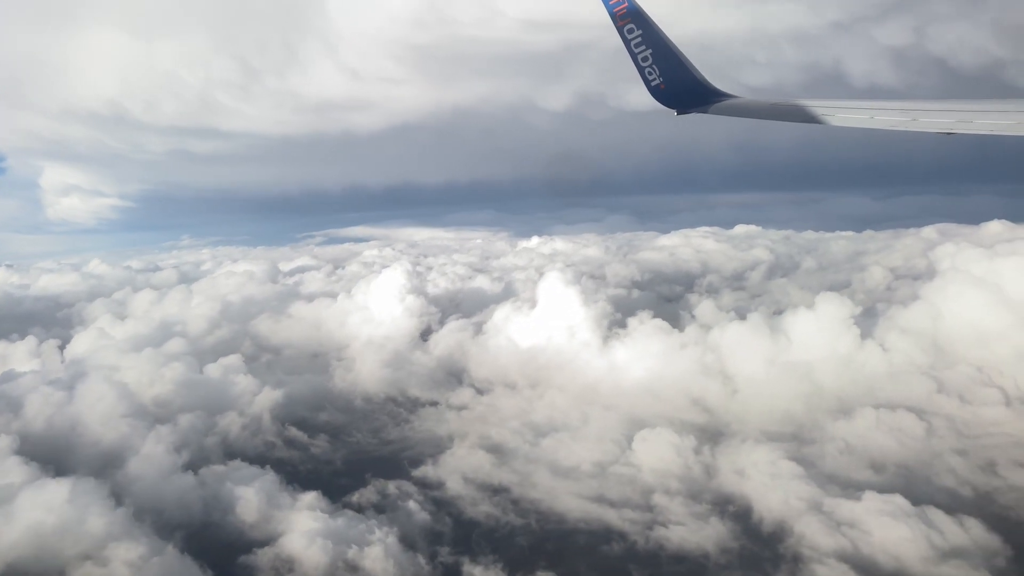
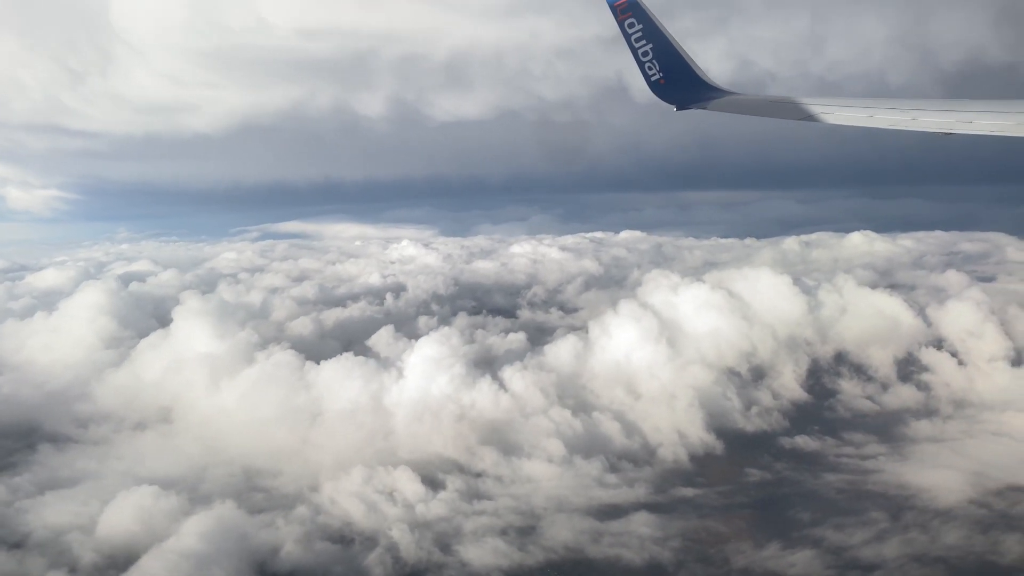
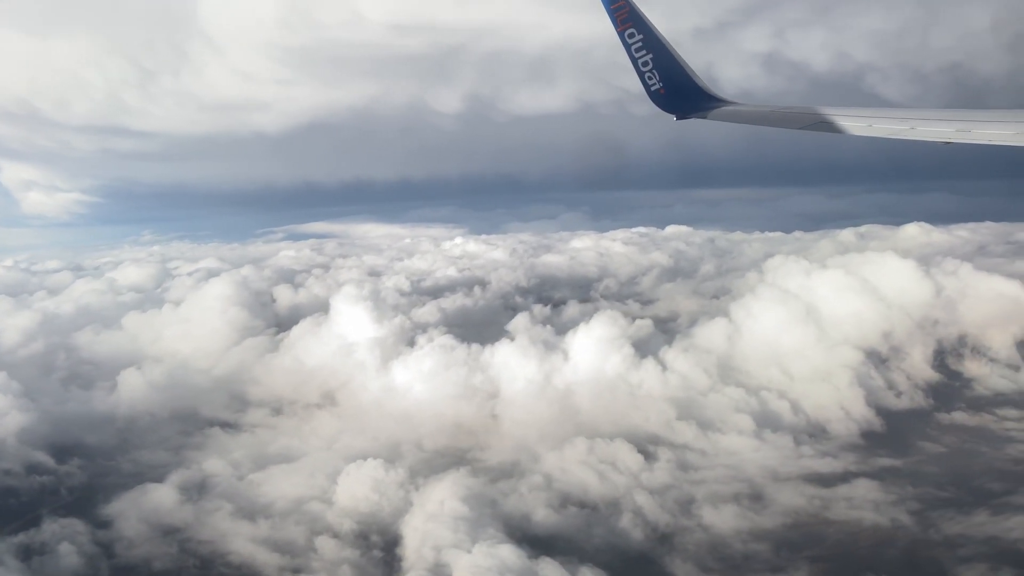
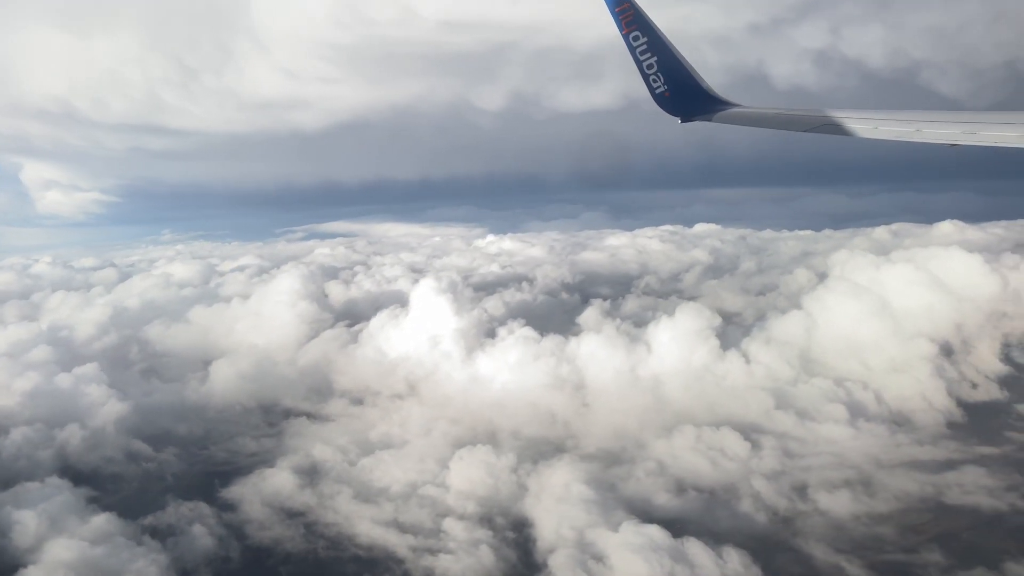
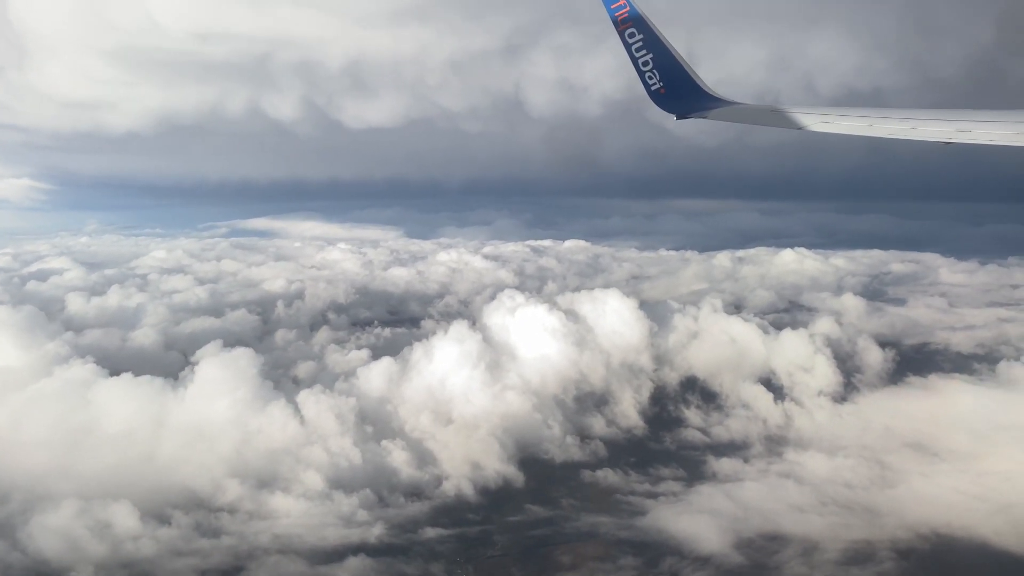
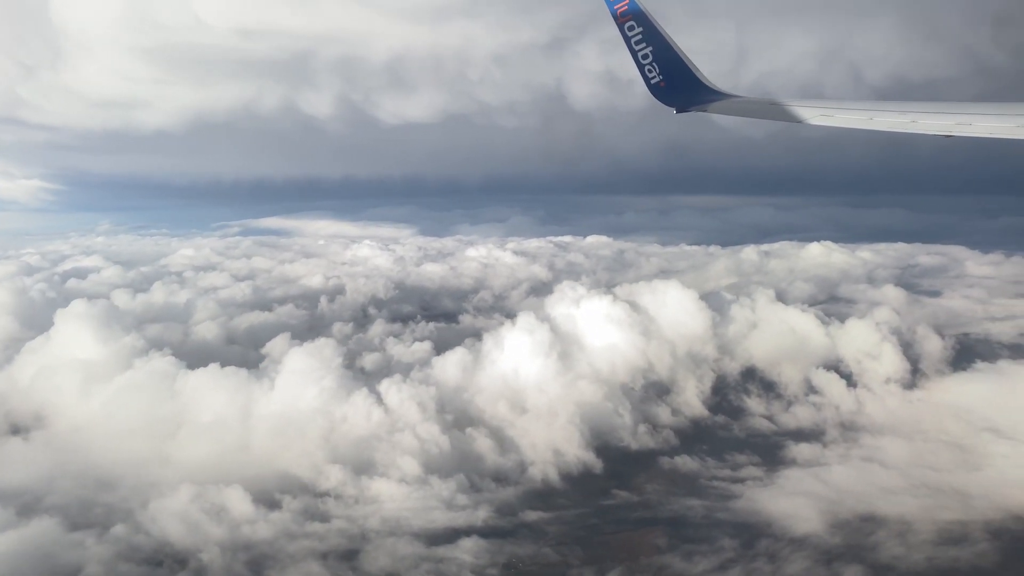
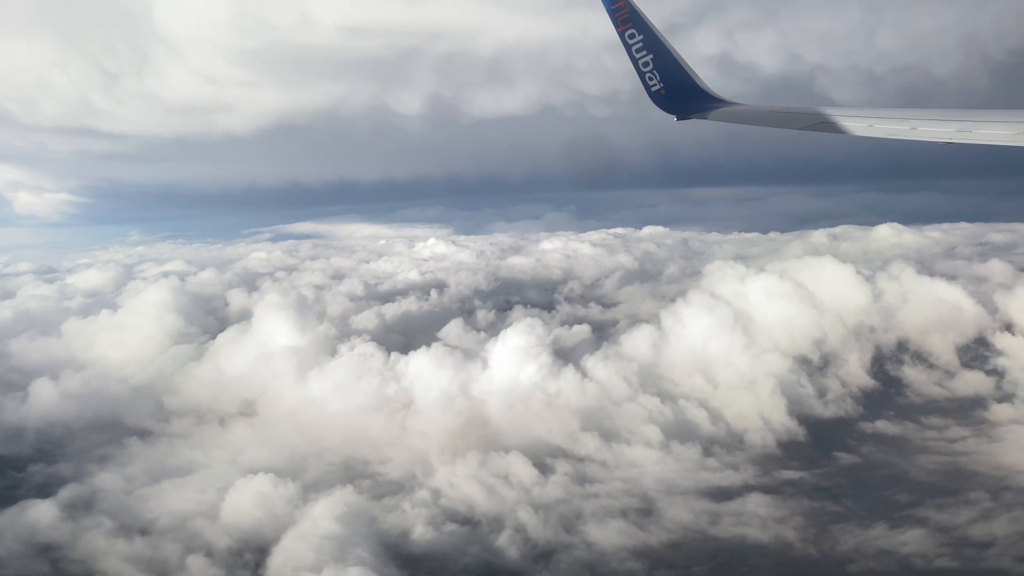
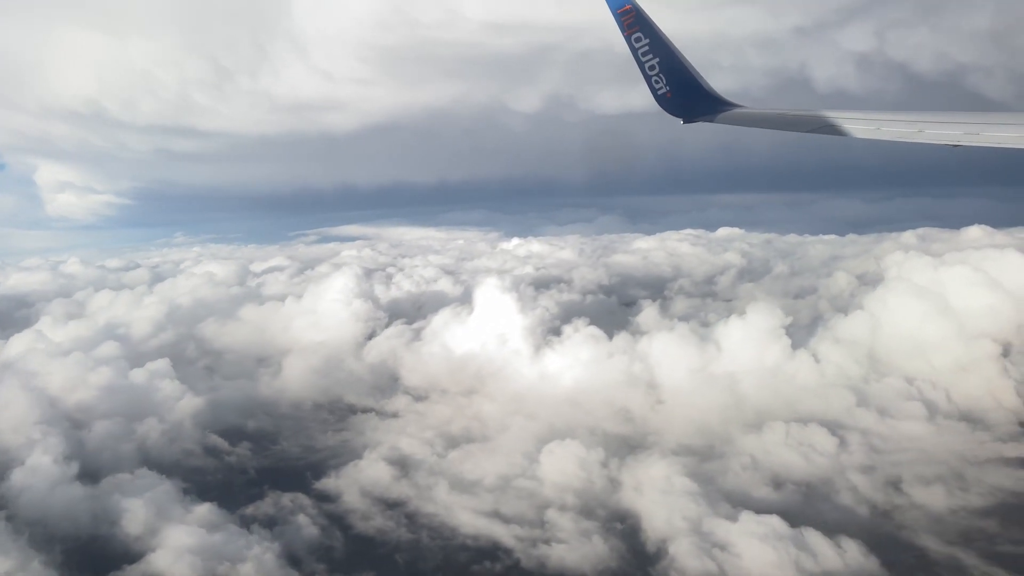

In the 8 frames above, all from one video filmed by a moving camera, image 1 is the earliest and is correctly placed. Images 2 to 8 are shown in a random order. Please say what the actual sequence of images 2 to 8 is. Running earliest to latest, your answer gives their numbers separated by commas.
8, 4, 3, 7, 2, 6, 5
